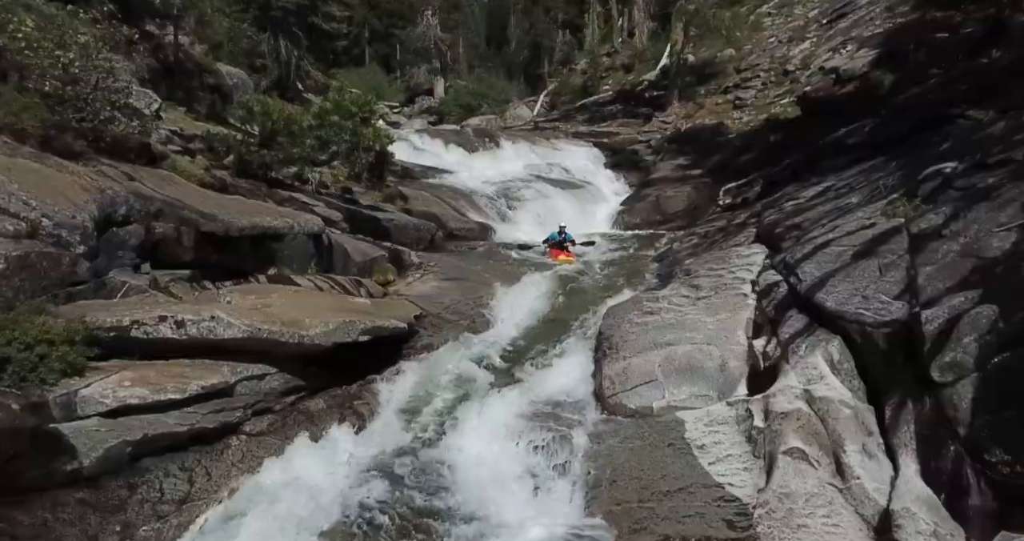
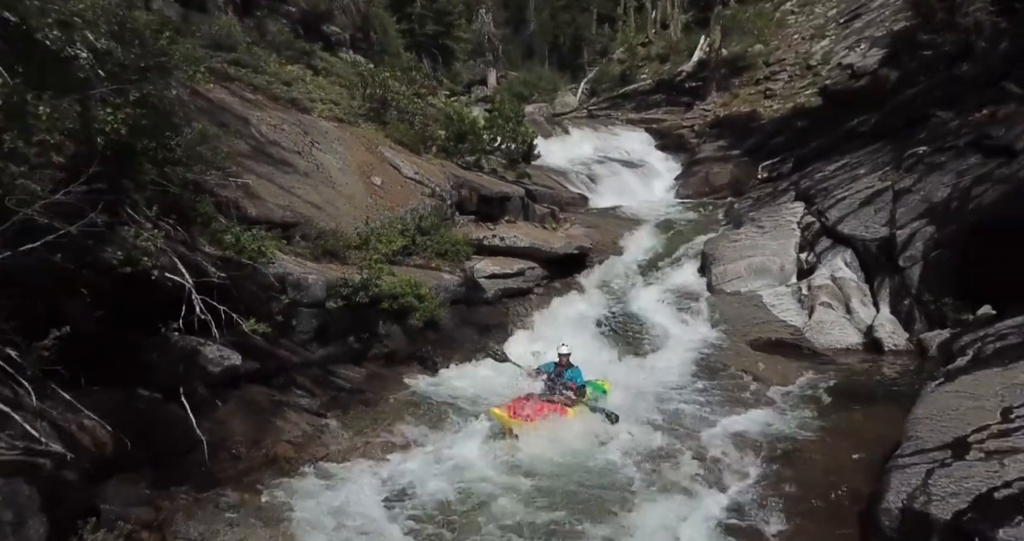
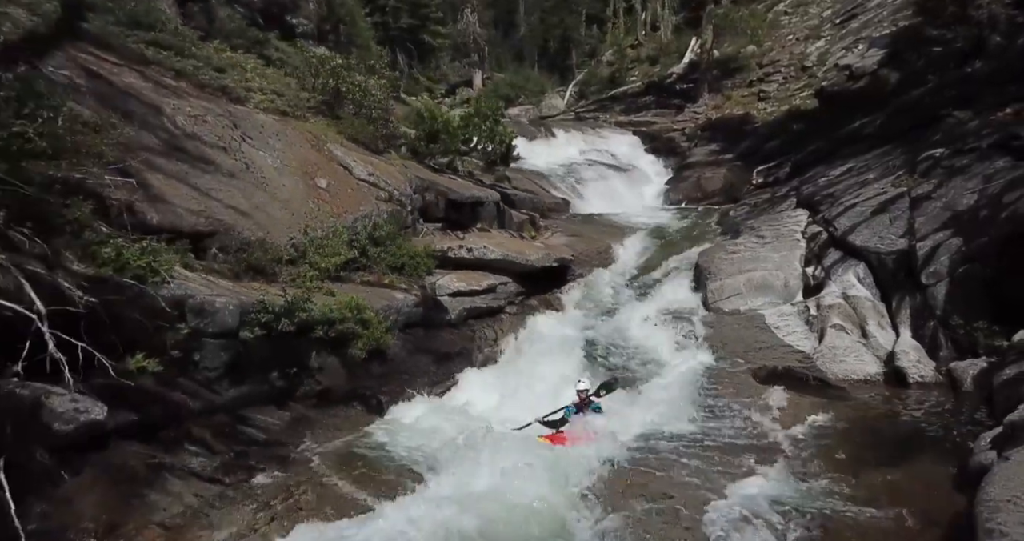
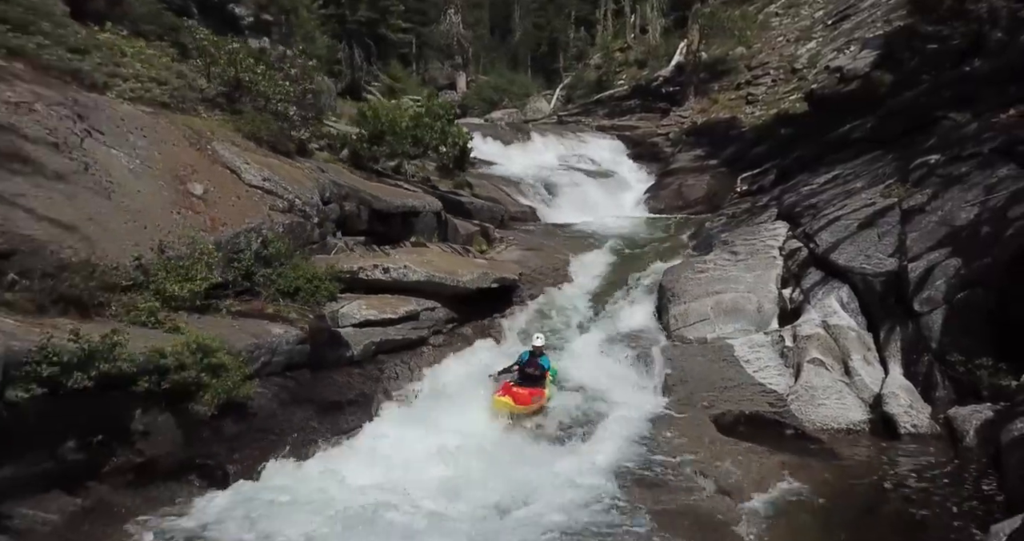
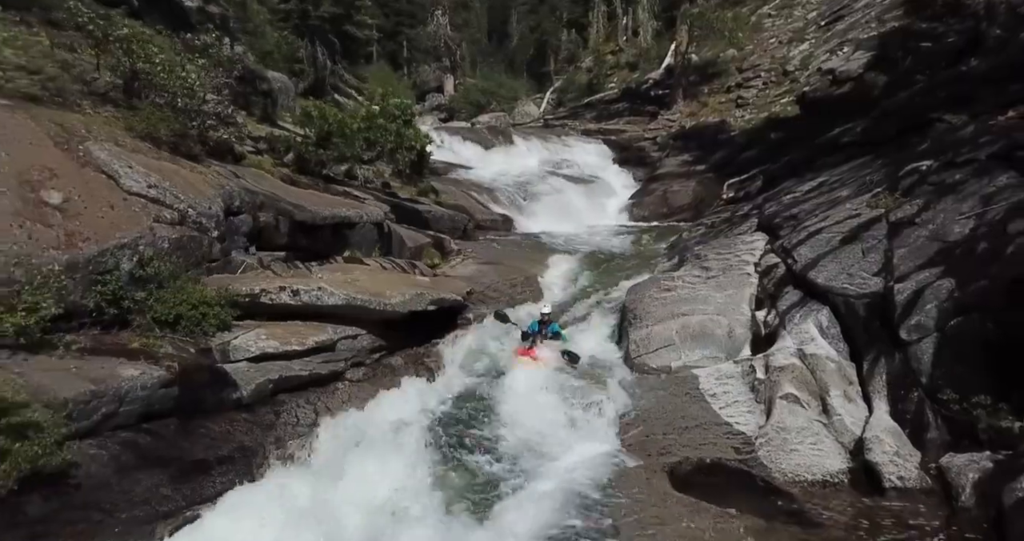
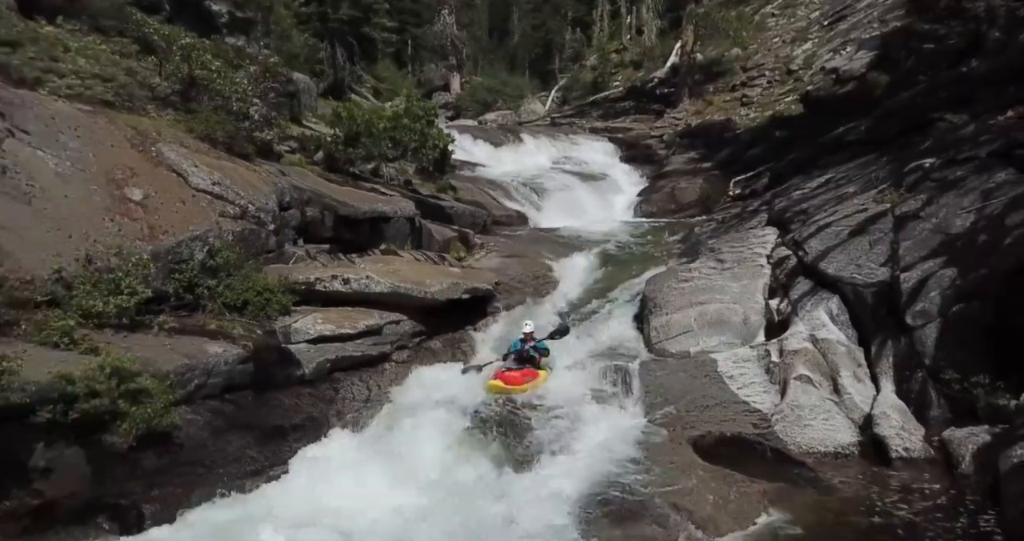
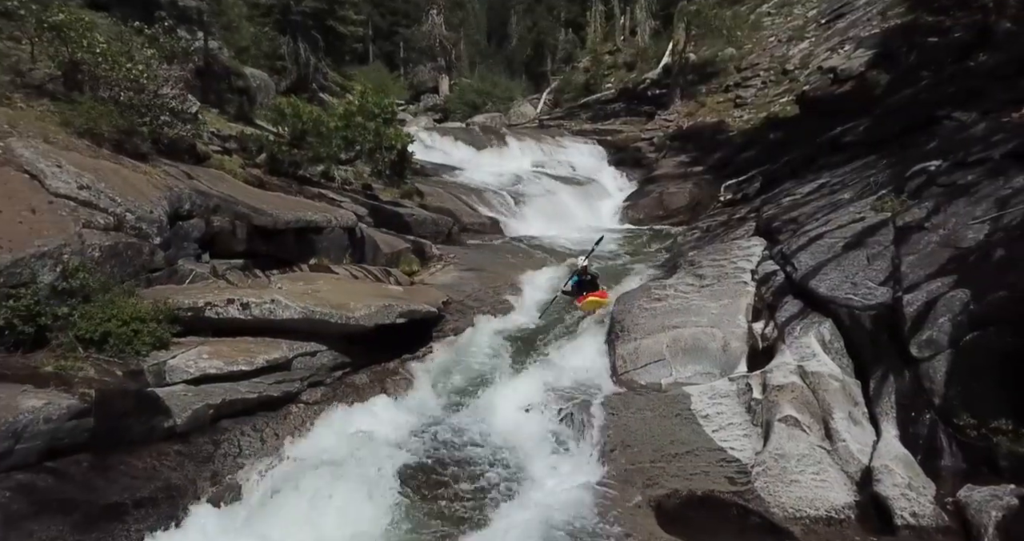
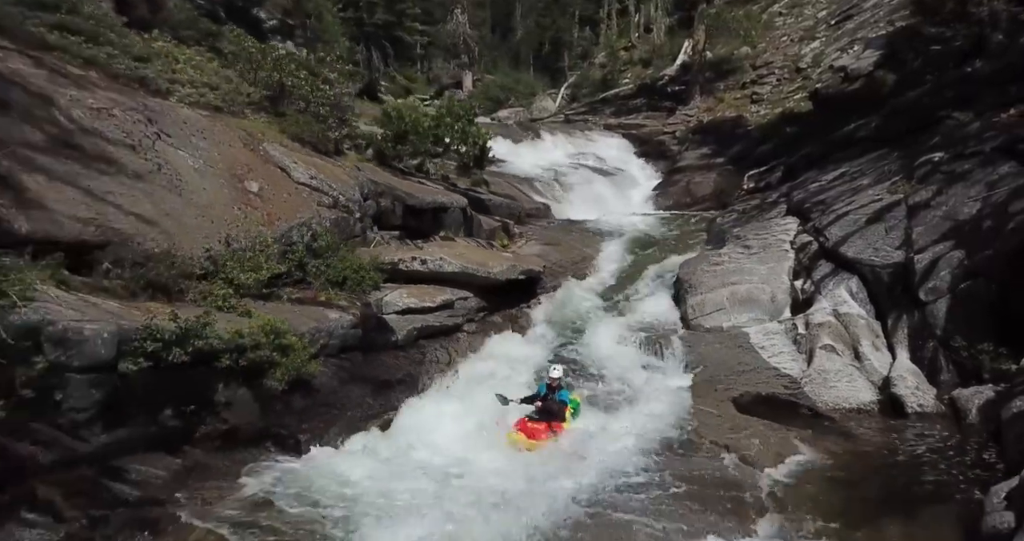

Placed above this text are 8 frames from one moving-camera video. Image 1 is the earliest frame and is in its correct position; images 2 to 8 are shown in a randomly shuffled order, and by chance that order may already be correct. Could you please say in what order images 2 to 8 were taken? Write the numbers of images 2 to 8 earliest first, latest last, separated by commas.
7, 5, 6, 4, 8, 3, 2
